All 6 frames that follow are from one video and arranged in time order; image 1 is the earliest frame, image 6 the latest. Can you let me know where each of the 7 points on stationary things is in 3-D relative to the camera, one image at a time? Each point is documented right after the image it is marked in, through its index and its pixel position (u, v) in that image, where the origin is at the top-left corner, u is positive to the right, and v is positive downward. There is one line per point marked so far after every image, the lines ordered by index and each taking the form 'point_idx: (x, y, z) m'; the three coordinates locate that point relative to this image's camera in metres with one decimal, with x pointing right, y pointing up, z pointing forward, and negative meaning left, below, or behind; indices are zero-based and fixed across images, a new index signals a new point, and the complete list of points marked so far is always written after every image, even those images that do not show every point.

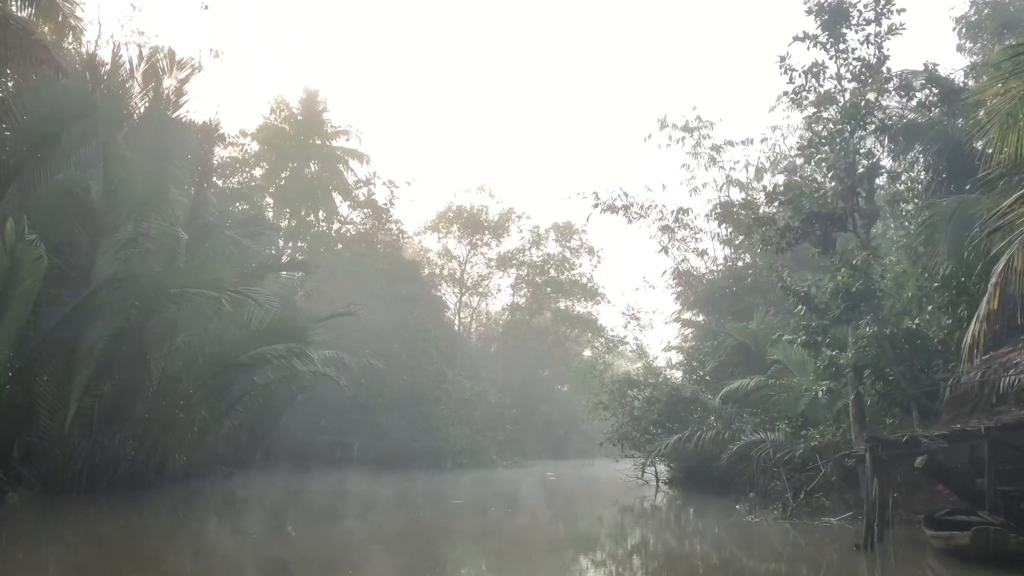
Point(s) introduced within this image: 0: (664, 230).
0: (+3.1, +1.2, +18.2) m
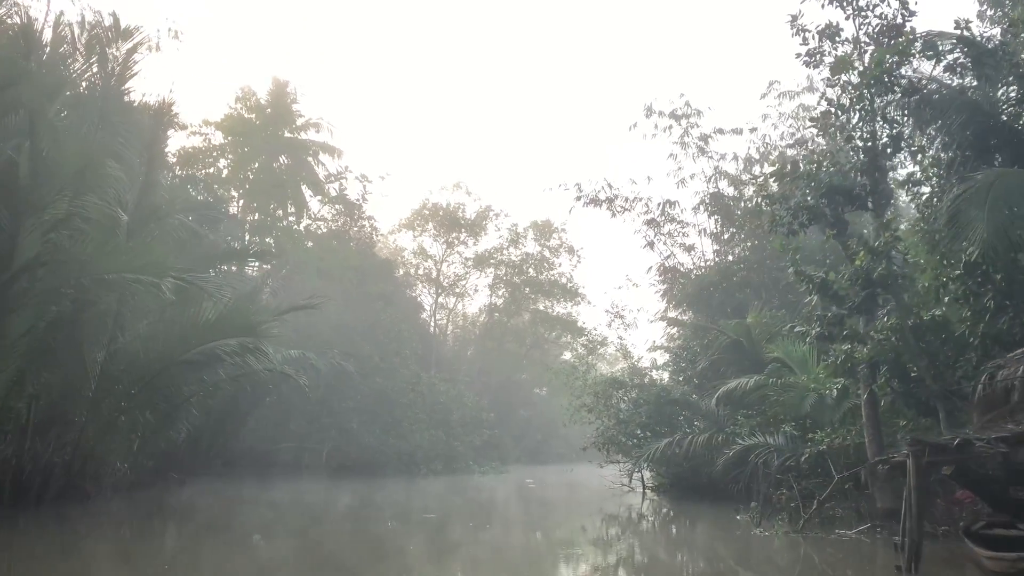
0: (+2.7, +1.2, +17.4) m
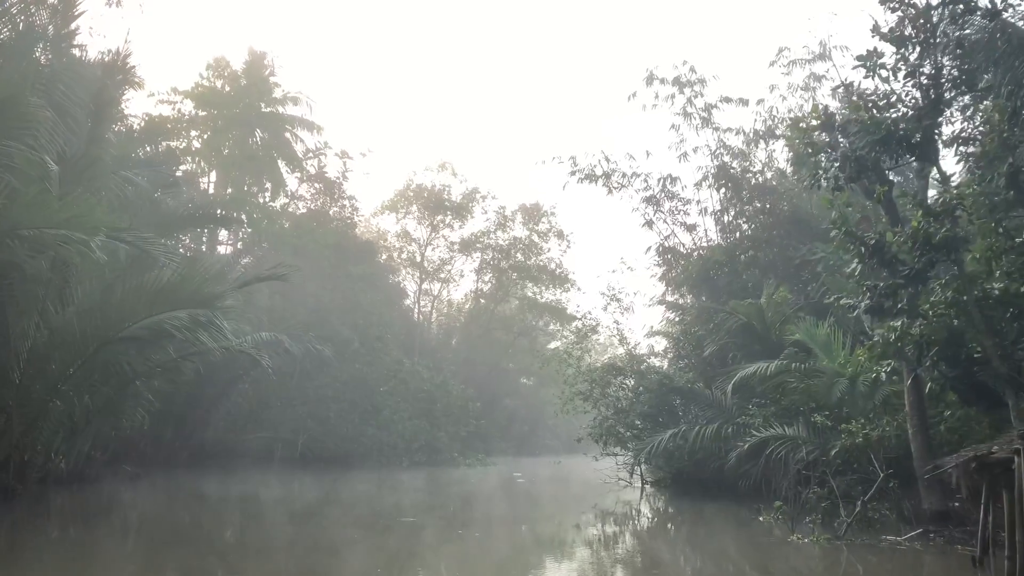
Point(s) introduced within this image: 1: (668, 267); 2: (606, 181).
0: (+2.5, +1.6, +16.3) m
1: (+2.9, +0.4, +16.7) m
2: (+1.7, +1.9, +16.3) m
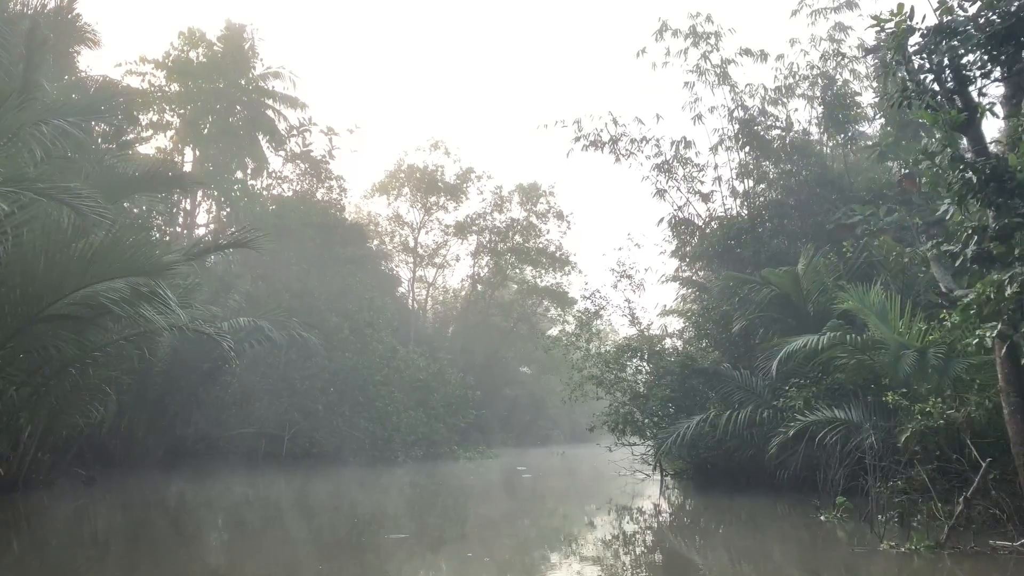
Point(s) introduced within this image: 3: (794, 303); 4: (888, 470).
0: (+2.5, +2.0, +15.0) m
1: (+2.9, +0.8, +15.4) m
2: (+1.7, +2.3, +15.0) m
3: (+3.2, -0.2, +10.4) m
4: (+2.9, -1.4, +7.0) m
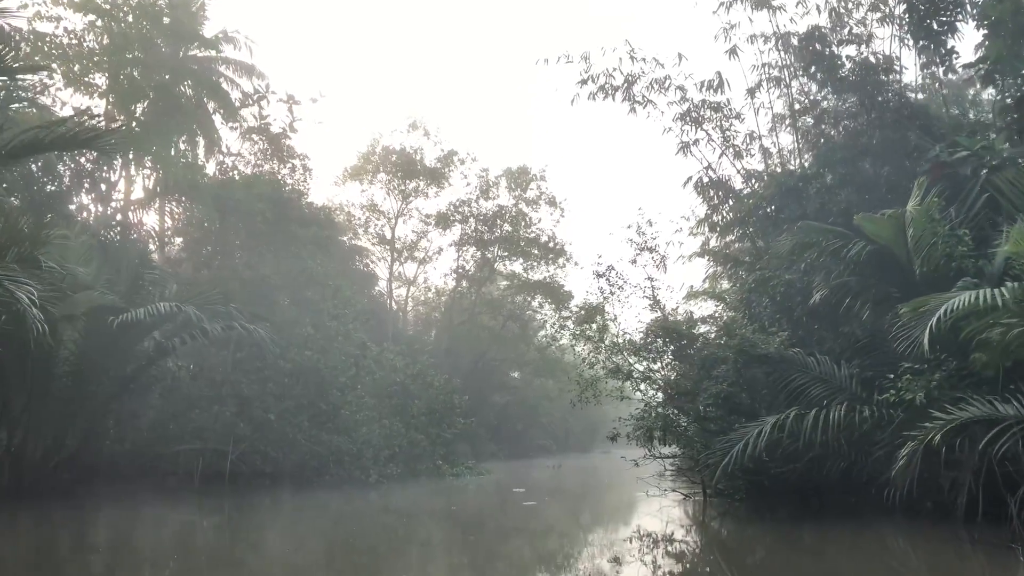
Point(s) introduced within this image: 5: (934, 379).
0: (+2.4, +2.3, +12.2) m
1: (+2.8, +1.1, +12.7) m
2: (+1.6, +2.7, +12.3) m
3: (+3.2, +0.2, +7.6) m
4: (+3.0, -1.0, +4.2) m
5: (+3.1, -0.7, +6.7) m
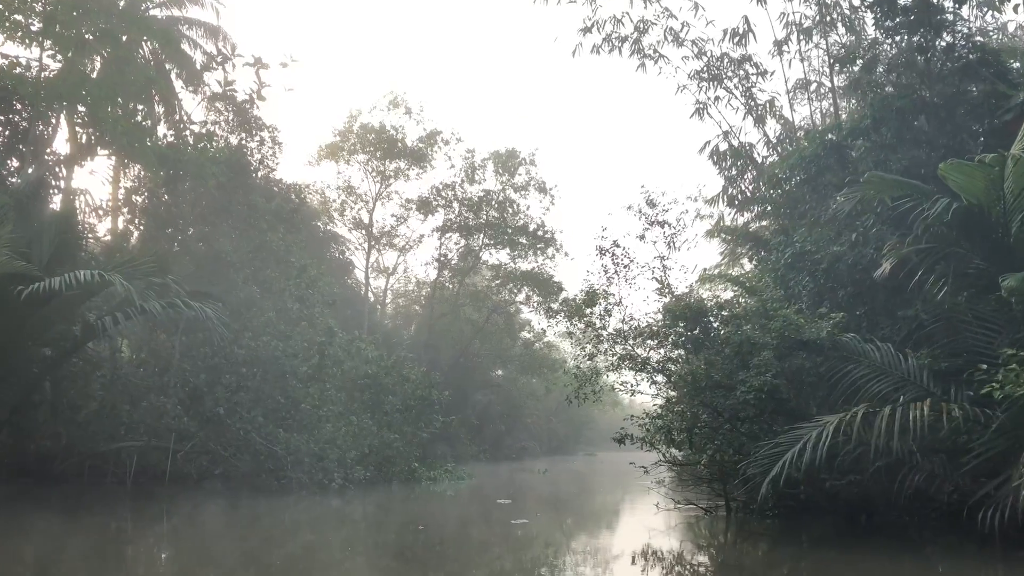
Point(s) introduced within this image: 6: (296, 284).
0: (+2.3, +2.5, +10.7) m
1: (+2.7, +1.3, +11.1) m
2: (+1.5, +2.9, +10.7) m
3: (+3.2, +0.4, +6.1) m
4: (+3.0, -0.7, +2.7) m
5: (+3.1, -0.4, +5.2) m
6: (-3.2, +0.1, +13.4) m
